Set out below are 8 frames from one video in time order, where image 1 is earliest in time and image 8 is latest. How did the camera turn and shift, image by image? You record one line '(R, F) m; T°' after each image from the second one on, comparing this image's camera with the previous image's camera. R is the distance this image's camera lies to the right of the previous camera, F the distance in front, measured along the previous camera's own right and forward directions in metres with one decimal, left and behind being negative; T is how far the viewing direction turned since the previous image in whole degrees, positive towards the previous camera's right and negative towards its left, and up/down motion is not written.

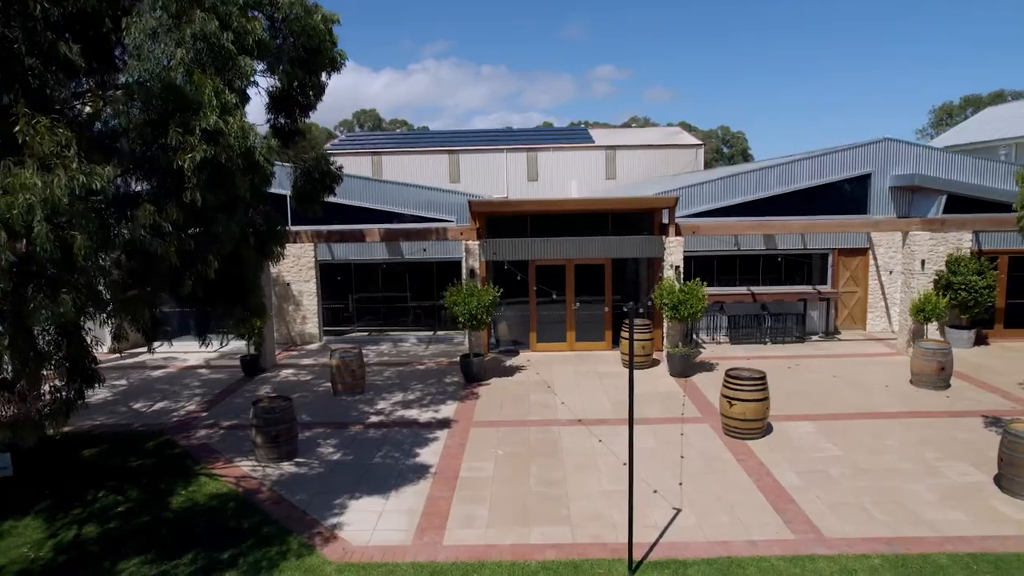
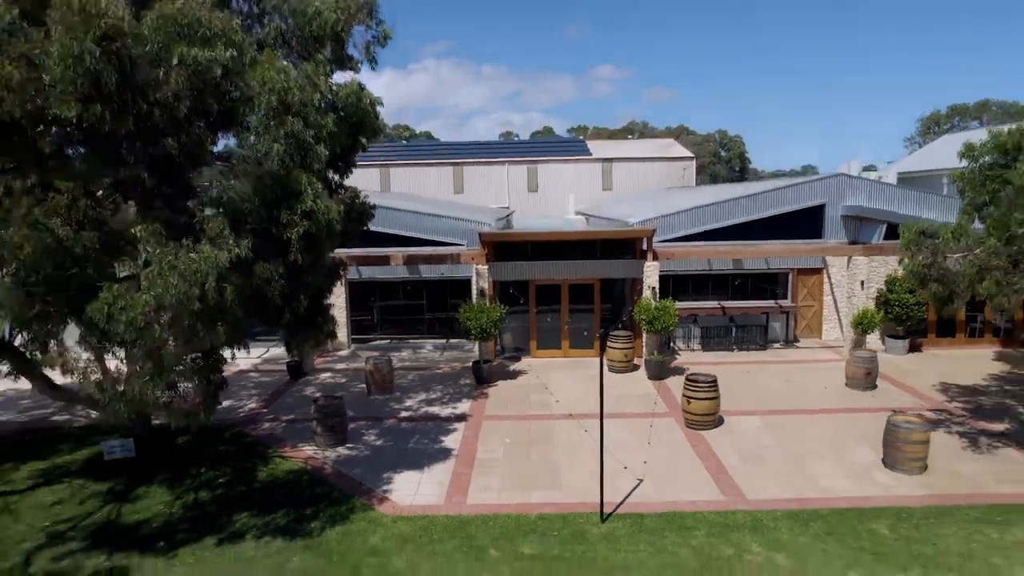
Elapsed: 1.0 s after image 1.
(0.0, -1.0) m; 0°
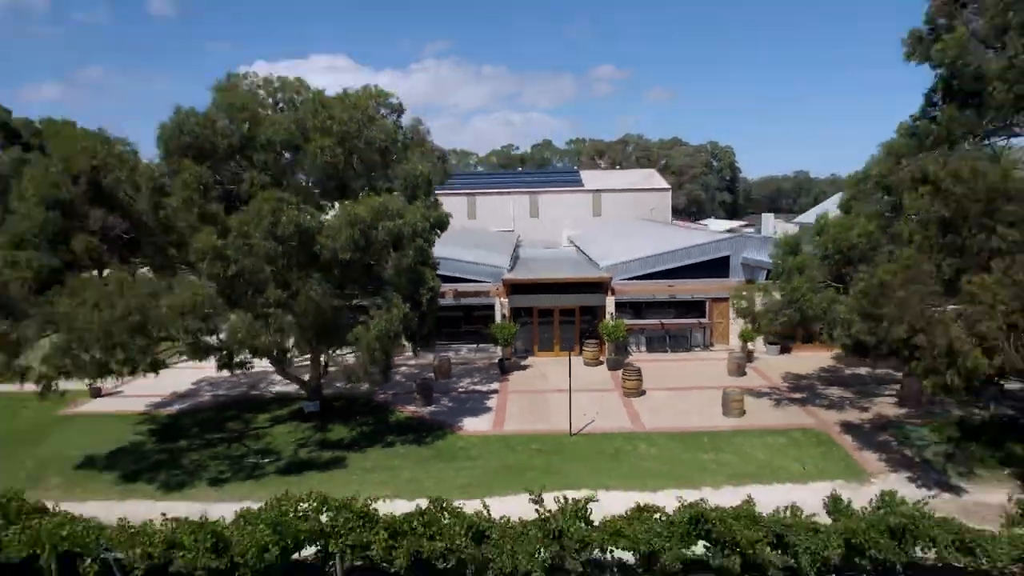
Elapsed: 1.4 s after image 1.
(-0.1, -3.5) m; 0°
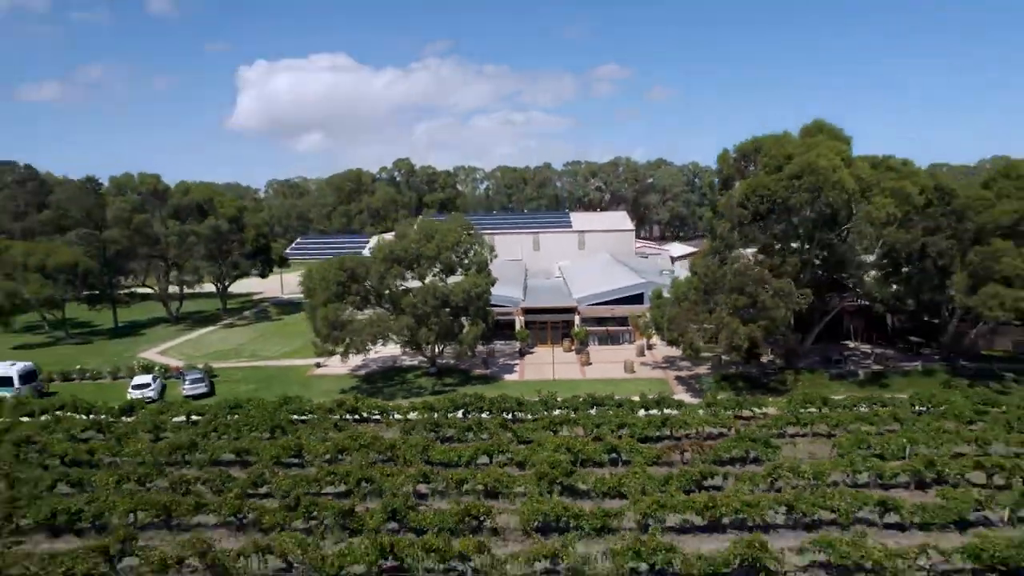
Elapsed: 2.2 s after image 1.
(-0.2, -8.6) m; 0°
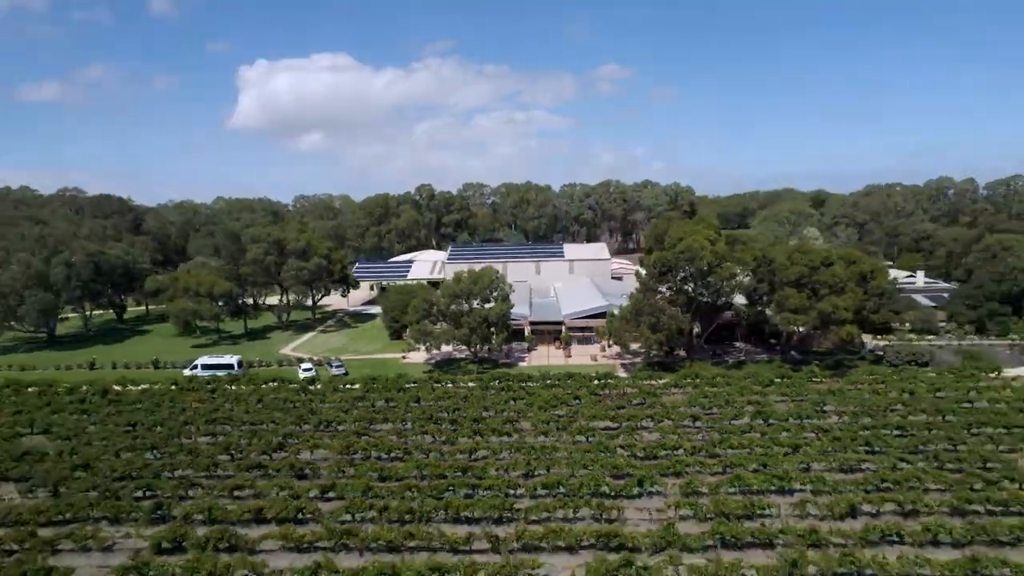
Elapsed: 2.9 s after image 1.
(-0.3, -10.4) m; 0°
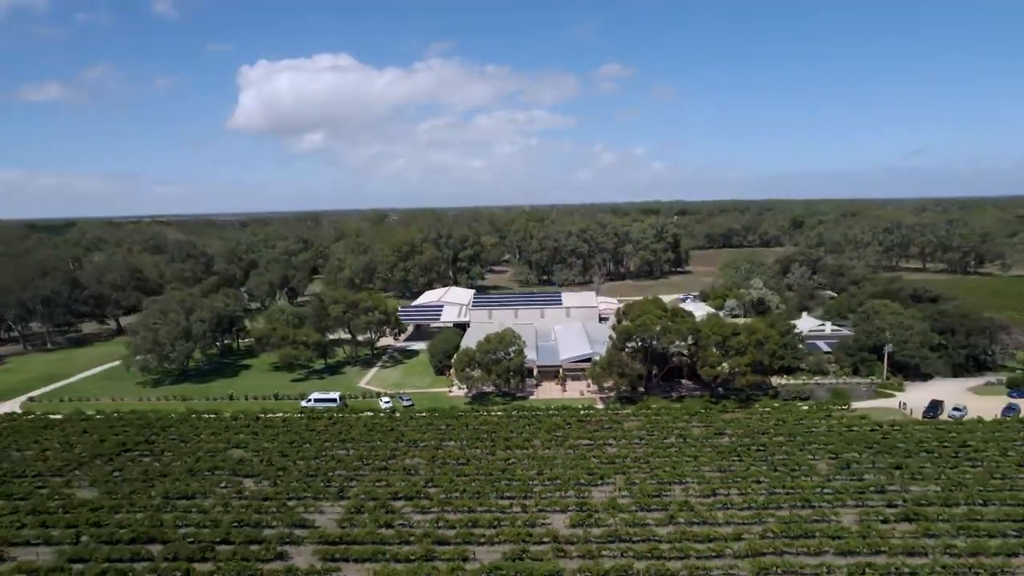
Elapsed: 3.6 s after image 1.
(-0.5, -11.6) m; 0°
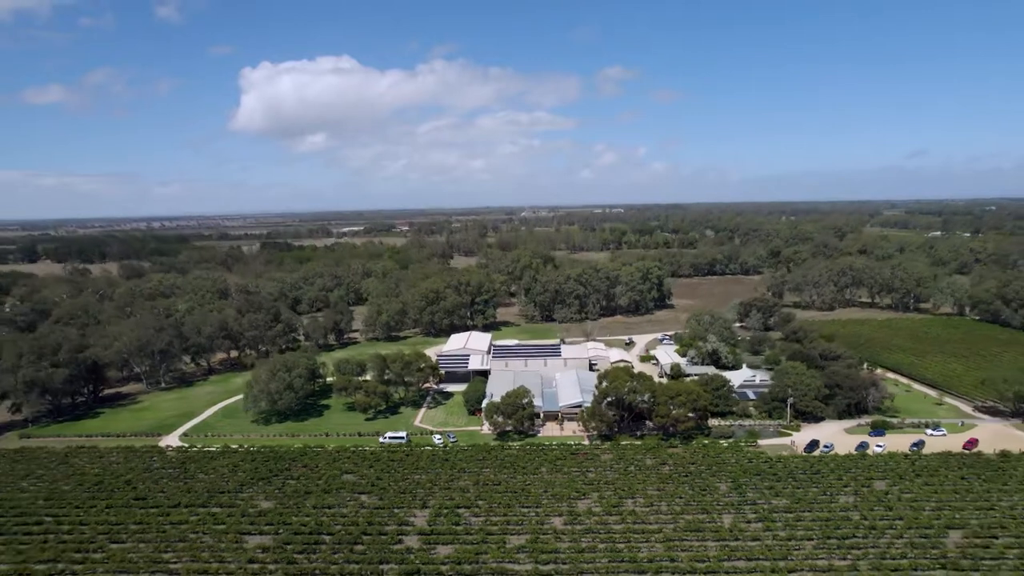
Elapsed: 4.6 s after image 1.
(-0.7, -15.9) m; 0°
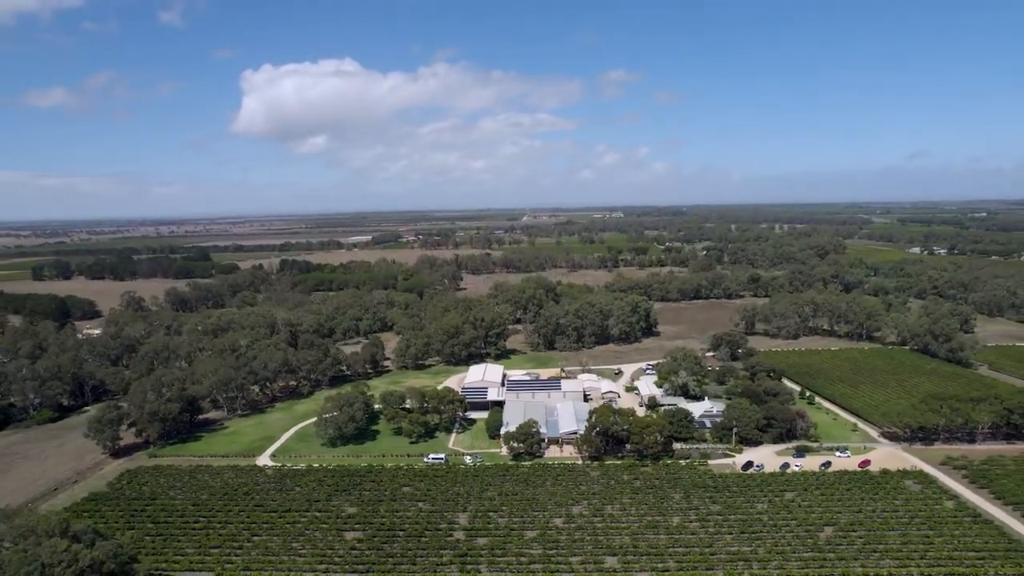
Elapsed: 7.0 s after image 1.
(-0.8, -16.9) m; 0°
